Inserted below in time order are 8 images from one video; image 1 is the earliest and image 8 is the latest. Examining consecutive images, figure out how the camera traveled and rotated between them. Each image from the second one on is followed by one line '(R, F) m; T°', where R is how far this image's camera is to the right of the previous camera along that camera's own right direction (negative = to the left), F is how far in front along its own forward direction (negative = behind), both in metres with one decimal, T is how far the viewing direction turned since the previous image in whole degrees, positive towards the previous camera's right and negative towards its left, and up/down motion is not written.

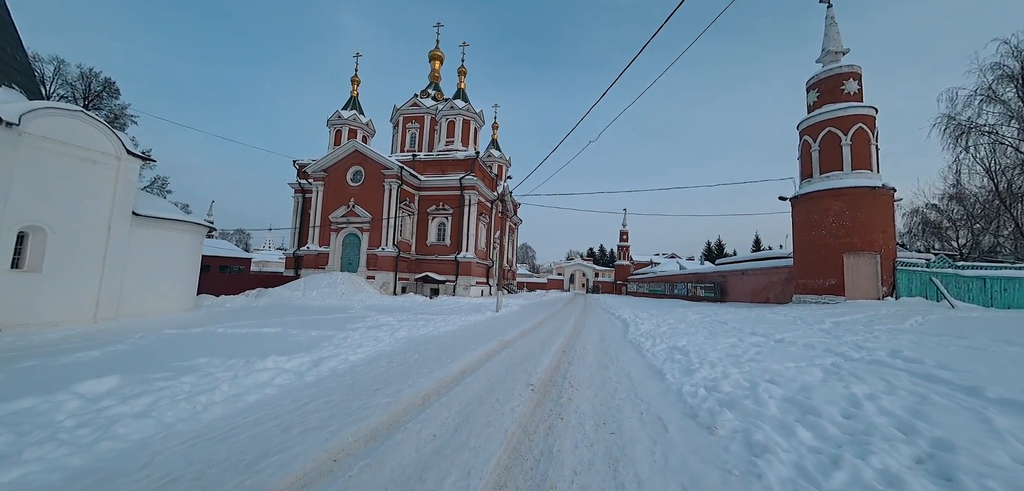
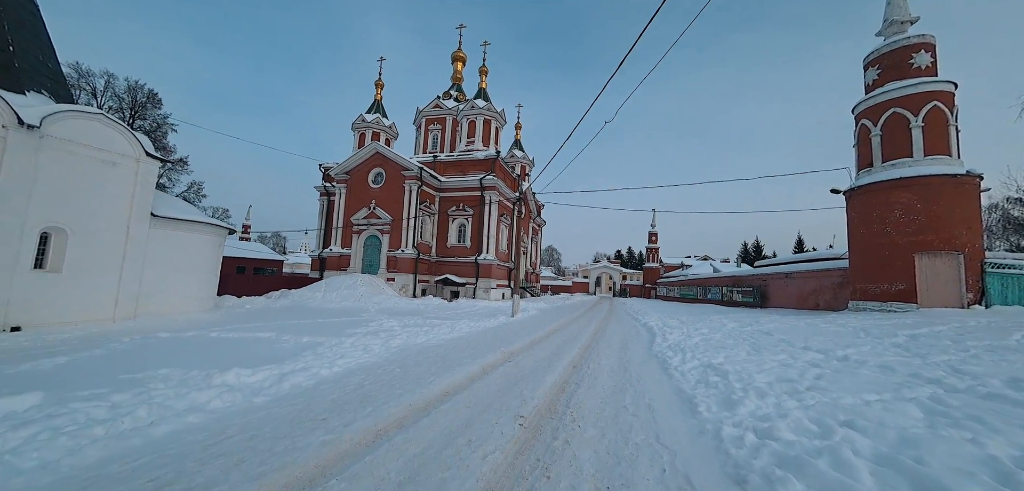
(+0.3, +0.8) m; -4°
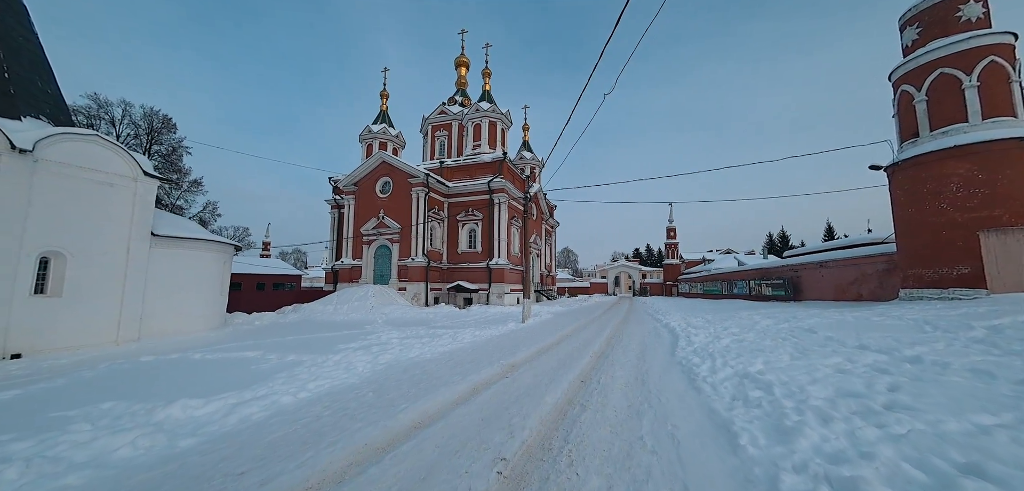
(+0.3, +0.7) m; -3°
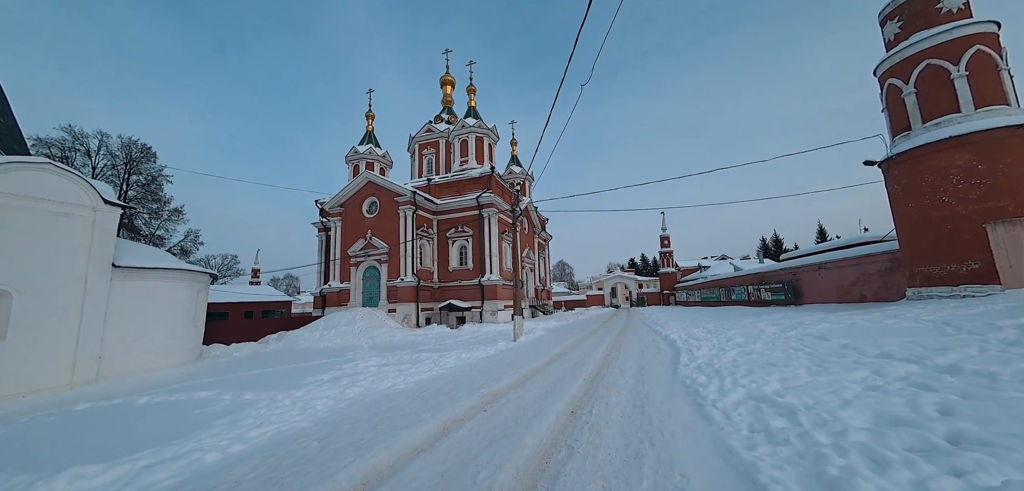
(+0.2, +0.5) m; +1°
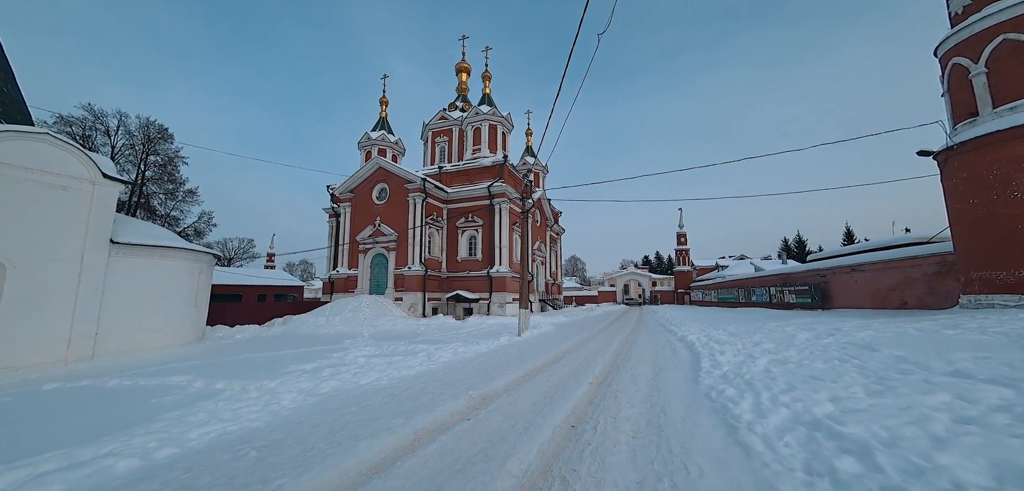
(+0.2, +0.6) m; -2°
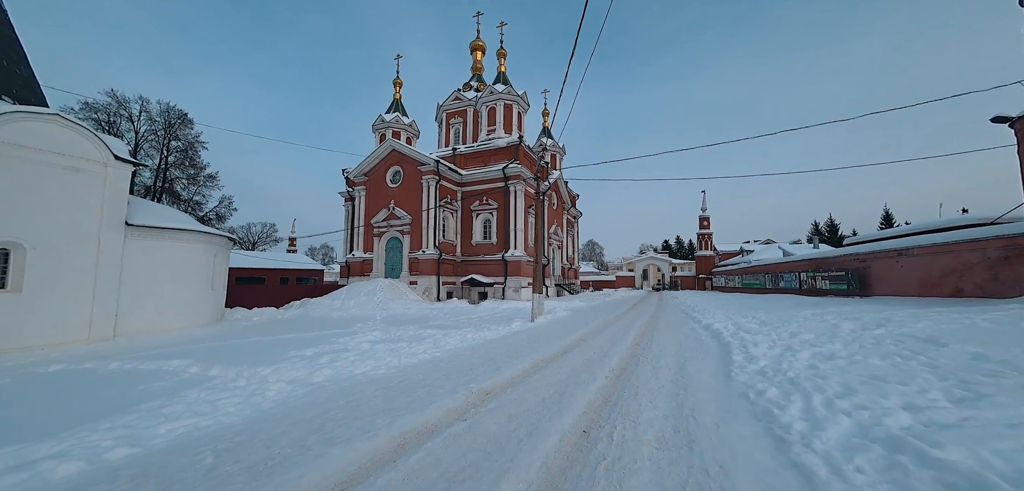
(+0.1, +0.5) m; -3°
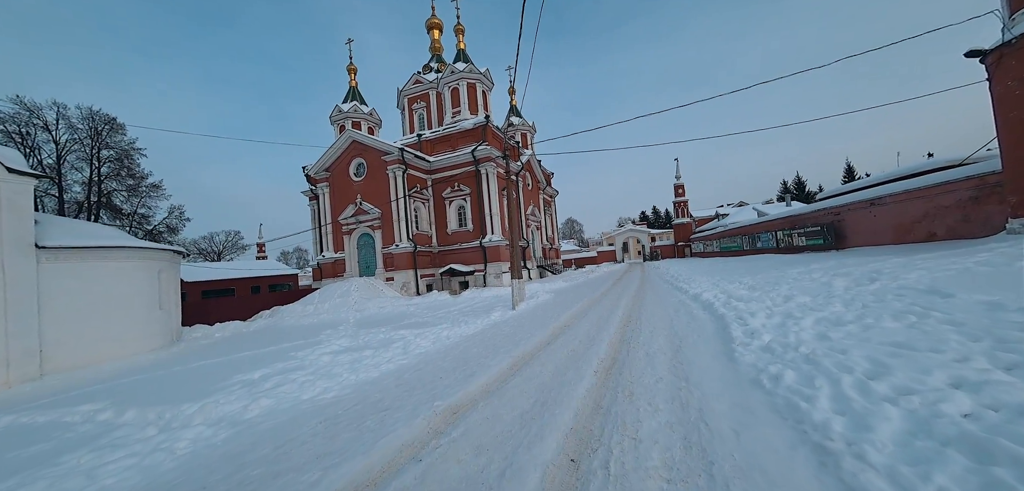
(+0.2, +0.6) m; +3°
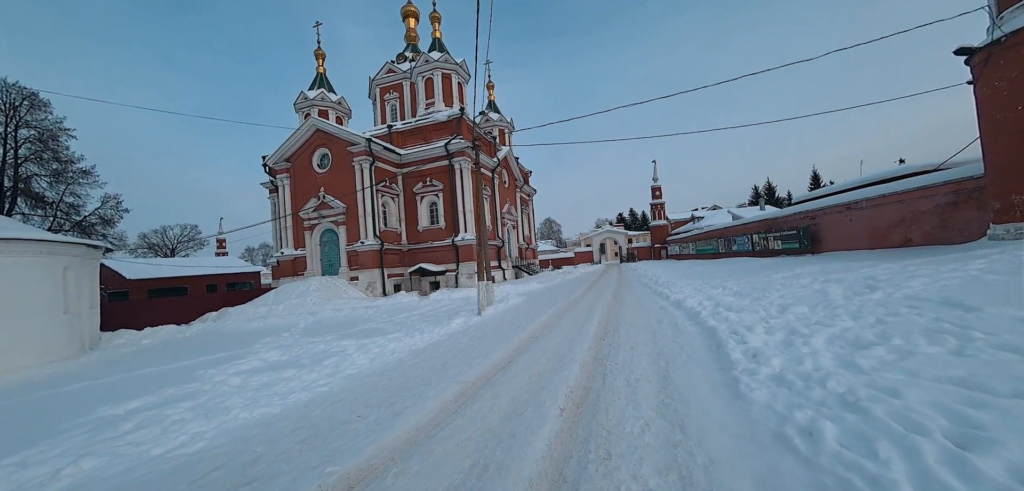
(+0.3, +0.9) m; +3°
